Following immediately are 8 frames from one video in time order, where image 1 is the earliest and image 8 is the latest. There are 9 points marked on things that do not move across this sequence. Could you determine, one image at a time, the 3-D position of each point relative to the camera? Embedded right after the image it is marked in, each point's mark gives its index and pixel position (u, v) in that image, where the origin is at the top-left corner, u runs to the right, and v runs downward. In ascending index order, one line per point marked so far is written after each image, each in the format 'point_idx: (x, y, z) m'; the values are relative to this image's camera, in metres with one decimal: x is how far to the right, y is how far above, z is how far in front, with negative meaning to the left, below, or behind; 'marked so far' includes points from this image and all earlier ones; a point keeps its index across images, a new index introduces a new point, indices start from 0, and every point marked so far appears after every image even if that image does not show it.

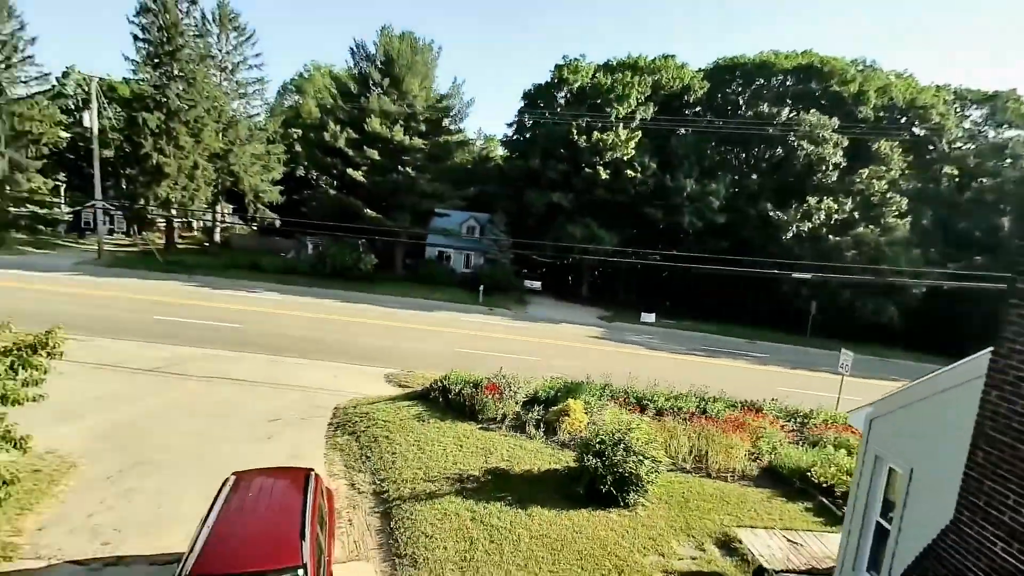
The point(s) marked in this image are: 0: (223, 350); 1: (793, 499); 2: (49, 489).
0: (-8.6, -1.8, +15.1) m
1: (+4.8, -3.6, +8.8) m
2: (-6.7, -2.9, +7.3) m
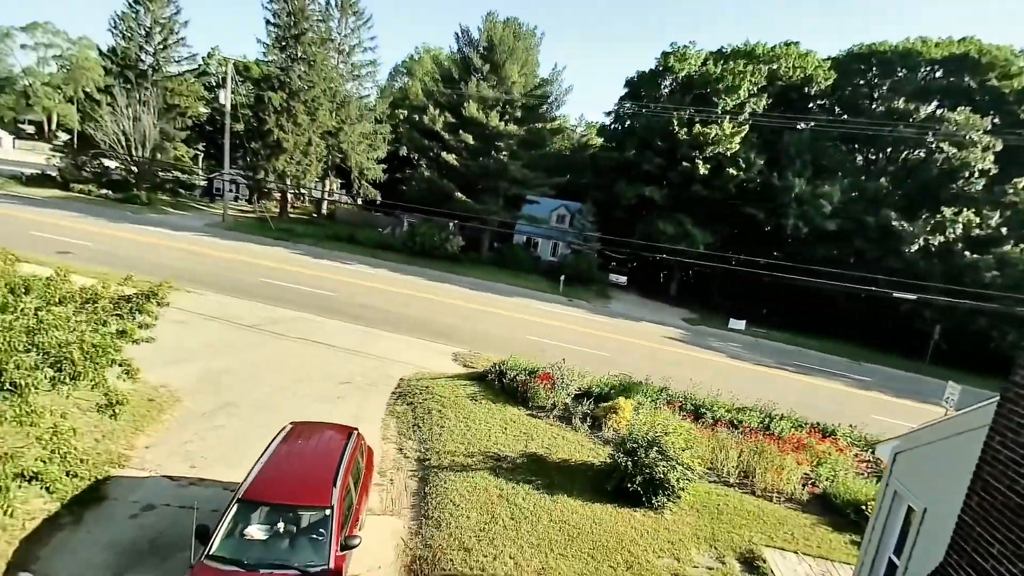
0: (-6.6, -0.9, +16.8) m
1: (+5.3, -4.0, +8.3) m
2: (-6.1, -2.2, +8.8) m
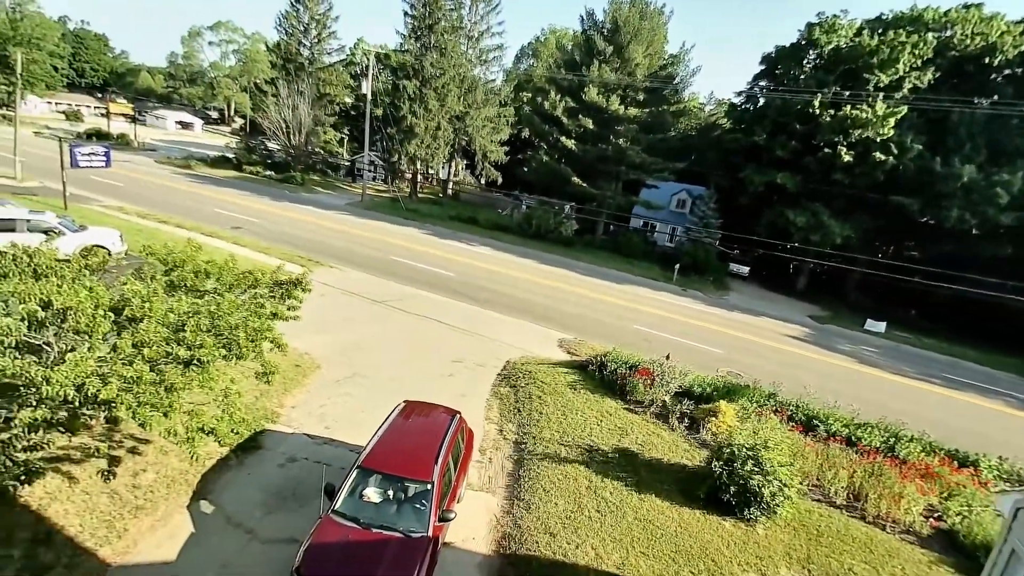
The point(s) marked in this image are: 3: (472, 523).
0: (-2.9, -0.2, +18.2) m
1: (+6.7, -4.2, +7.5) m
2: (-4.3, -1.9, +10.4) m
3: (-0.6, -3.3, +7.1) m
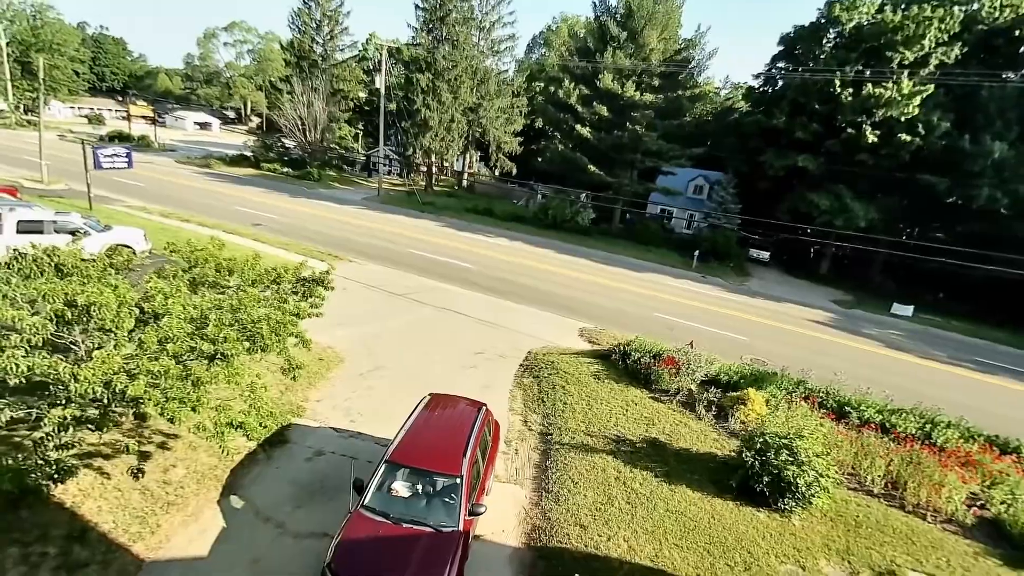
0: (-2.2, +0.1, +18.1) m
1: (+7.1, -4.0, +7.2) m
2: (-3.8, -1.7, +10.4) m
3: (-0.2, -3.1, +7.0) m
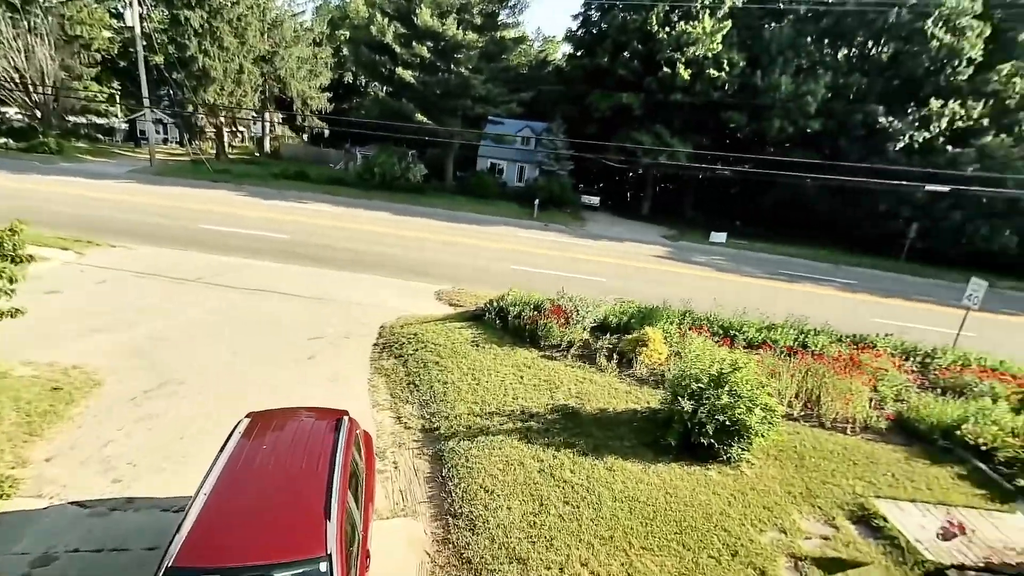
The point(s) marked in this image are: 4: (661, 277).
0: (-6.9, +0.8, +14.3) m
1: (+5.8, -2.4, +7.0) m
2: (-5.7, -1.6, +6.5) m
3: (-1.1, -2.6, +4.6) m
4: (+5.4, +0.4, +18.4) m
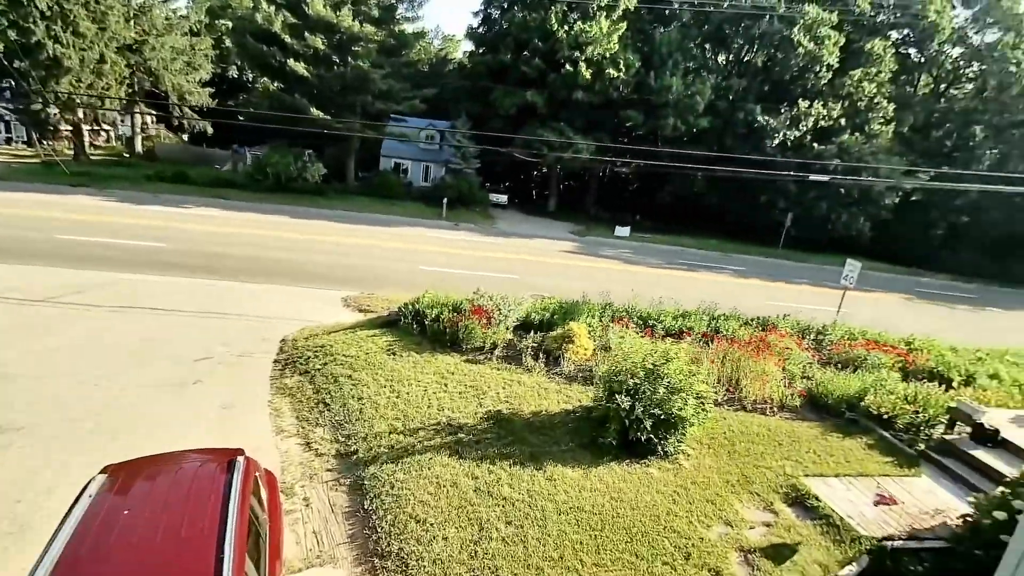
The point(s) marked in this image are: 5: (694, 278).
0: (-9.0, +0.4, +12.3) m
1: (+4.9, -2.1, +7.4) m
2: (-6.5, -1.9, +4.9) m
3: (-1.5, -2.6, +3.8) m
4: (+2.4, +0.6, +18.5) m
5: (+7.0, +0.4, +19.4) m
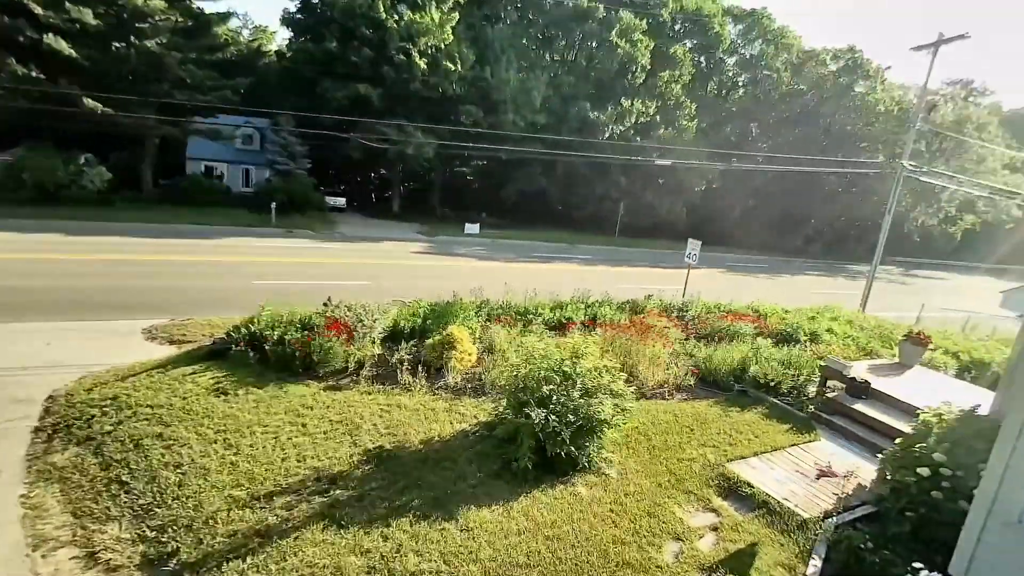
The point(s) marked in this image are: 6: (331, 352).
0: (-11.6, -0.6, +8.0) m
1: (+3.3, -1.7, +7.4) m
2: (-6.8, -2.4, +1.7) m
3: (-1.6, -2.8, +2.1) m
4: (-2.6, +0.5, +17.2) m
5: (+1.6, +0.8, +19.4) m
6: (-2.7, -0.9, +7.6) m
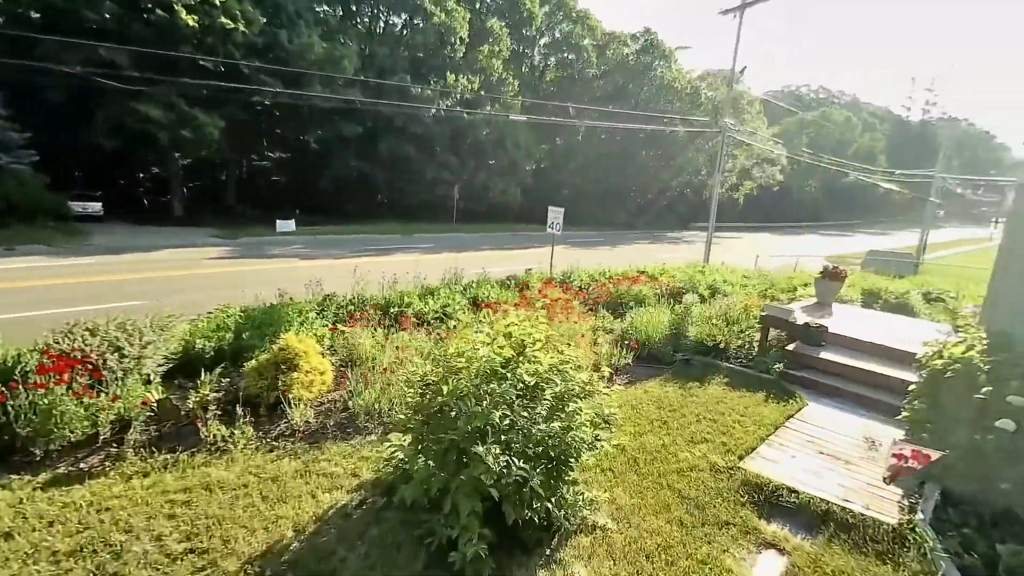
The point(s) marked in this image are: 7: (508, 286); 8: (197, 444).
0: (-12.2, -1.7, +1.6) m
1: (+2.1, -1.1, +5.9) m
2: (-5.4, -2.9, -2.8) m
3: (-0.7, -2.6, -0.7) m
4: (-6.9, +0.3, +13.2) m
5: (-3.8, +1.0, +16.7) m
6: (-3.7, -1.0, +4.1) m
7: (0.0, 0.0, +9.6) m
8: (-2.8, -1.4, +4.4) m
